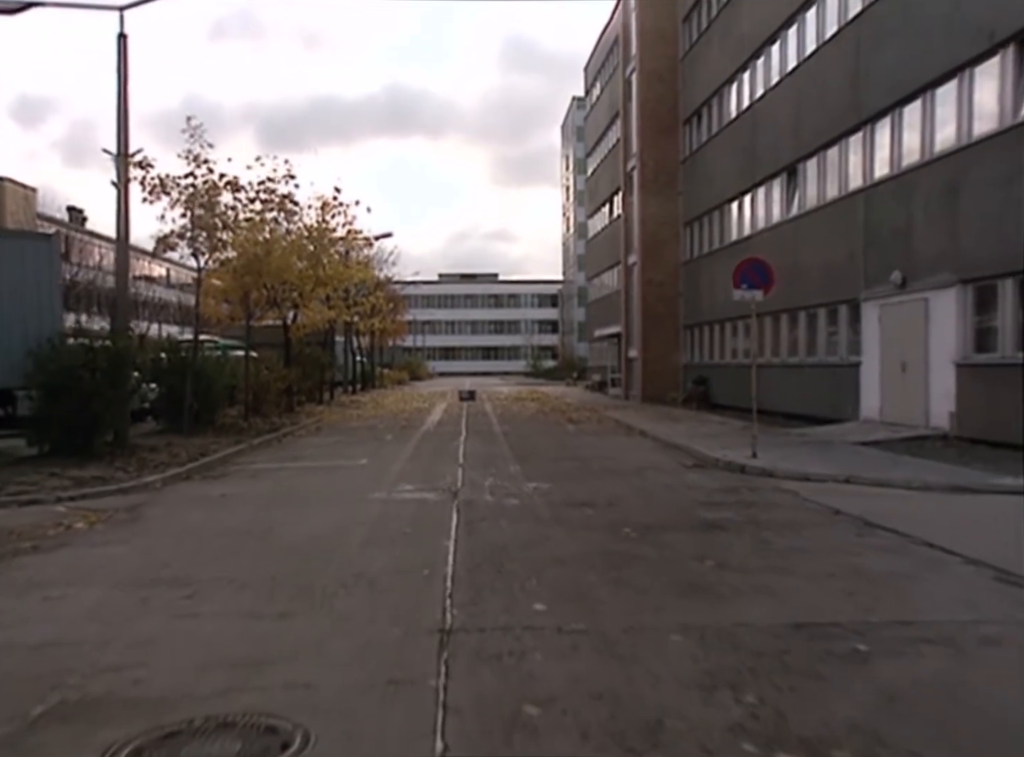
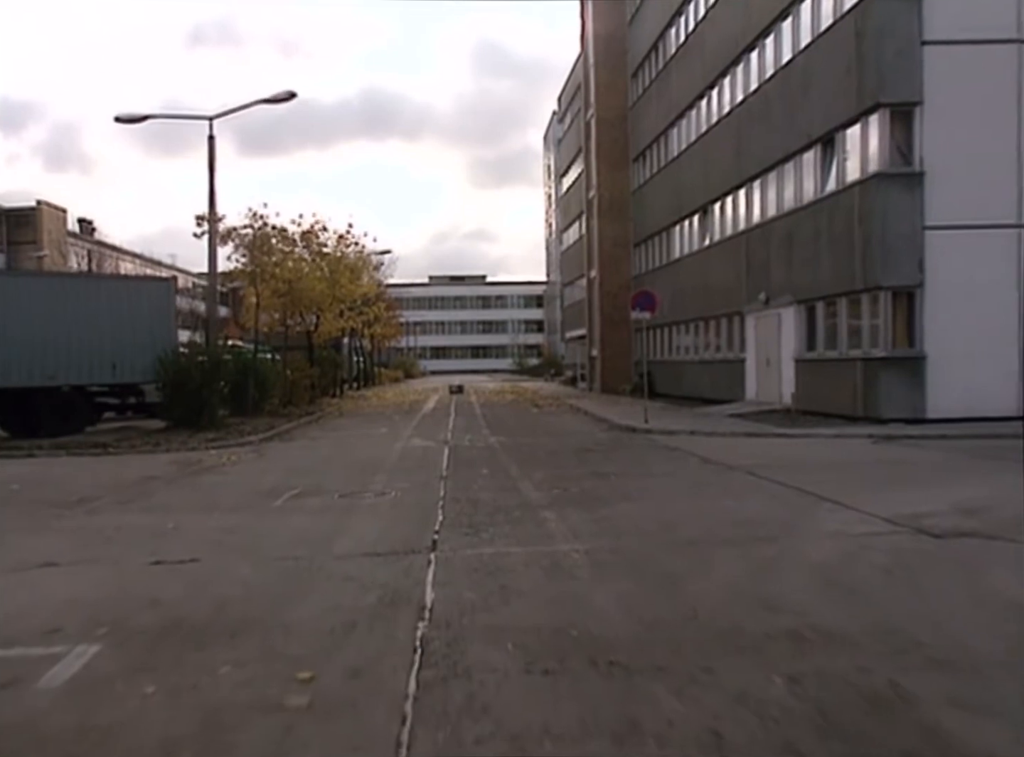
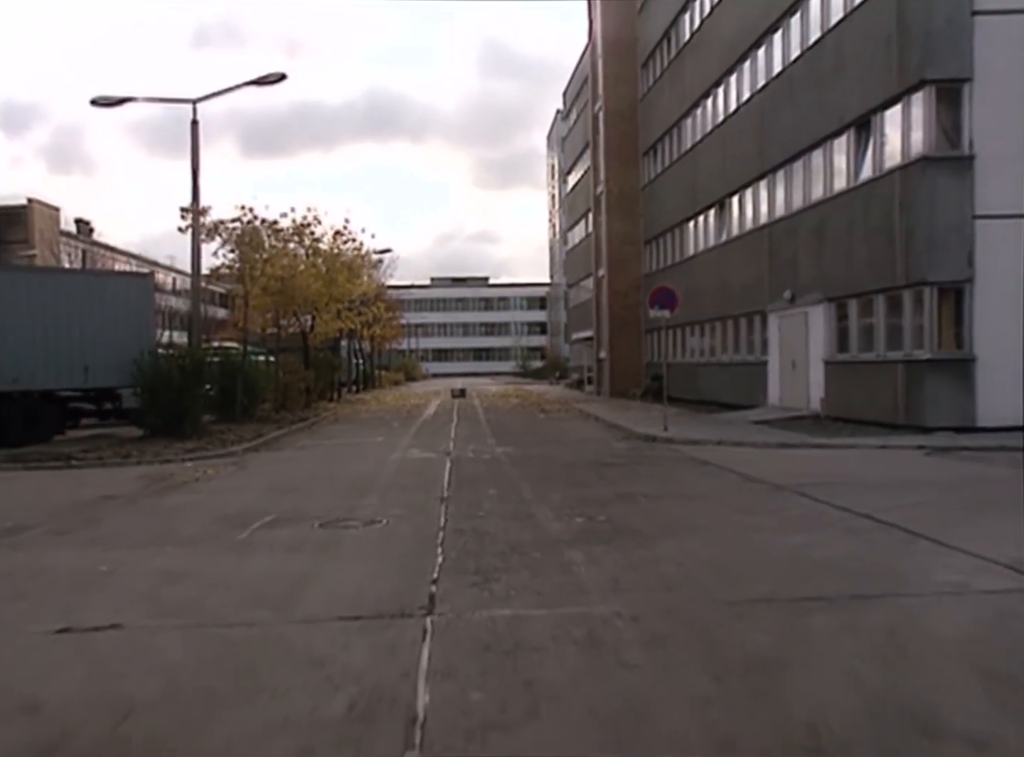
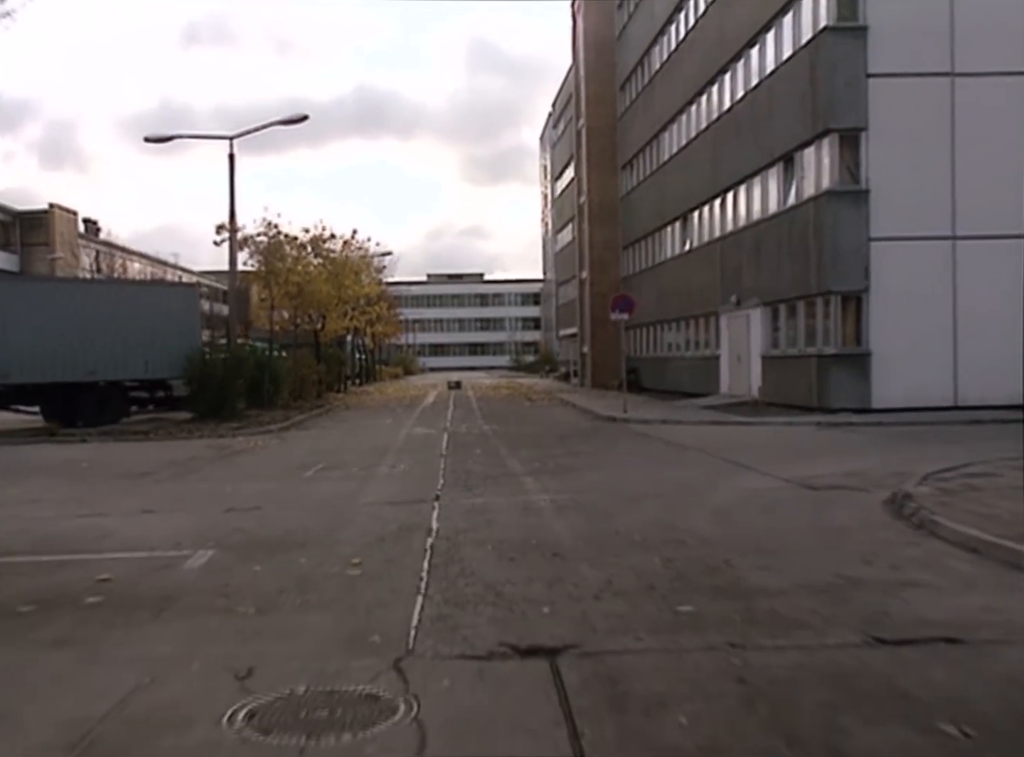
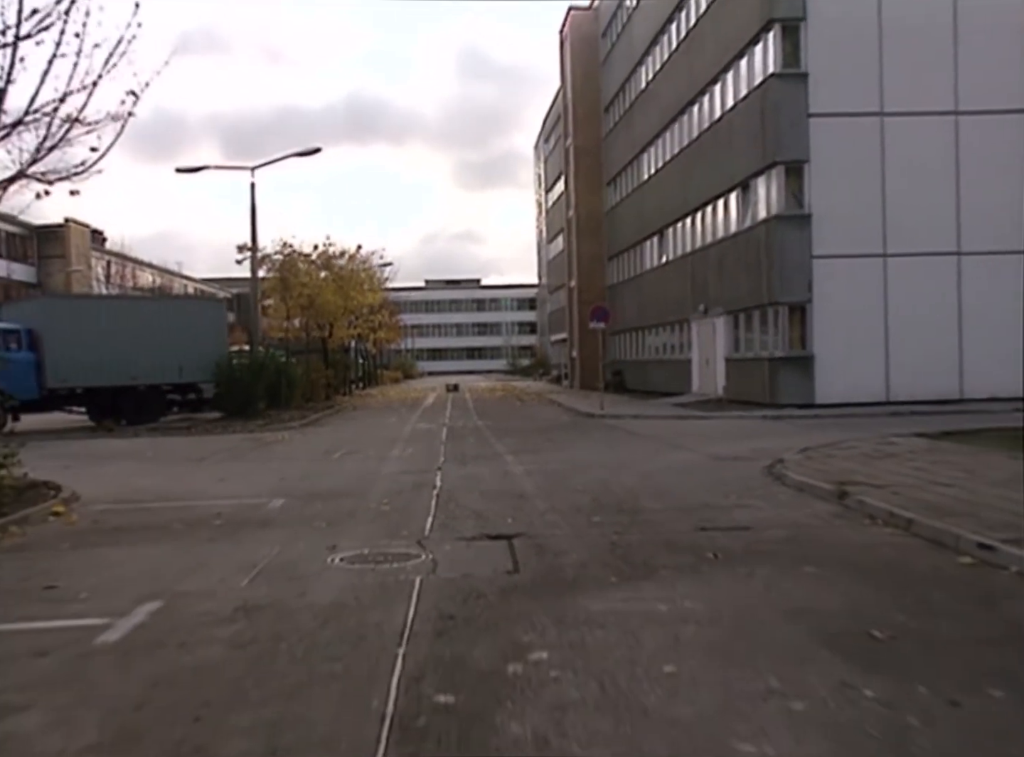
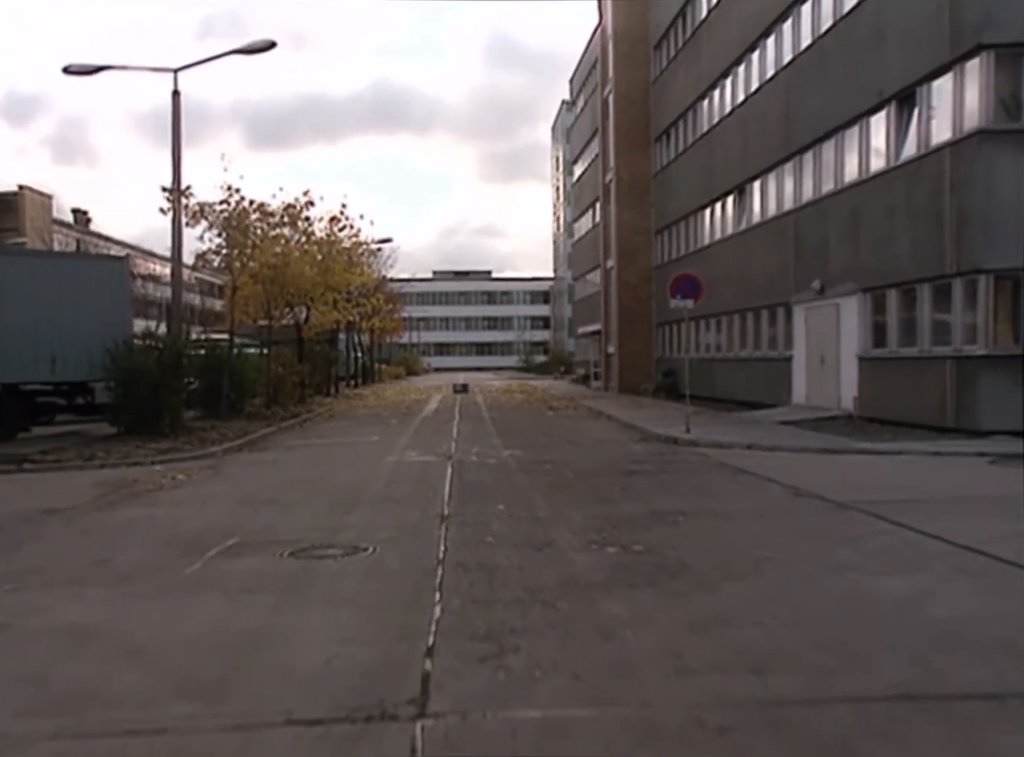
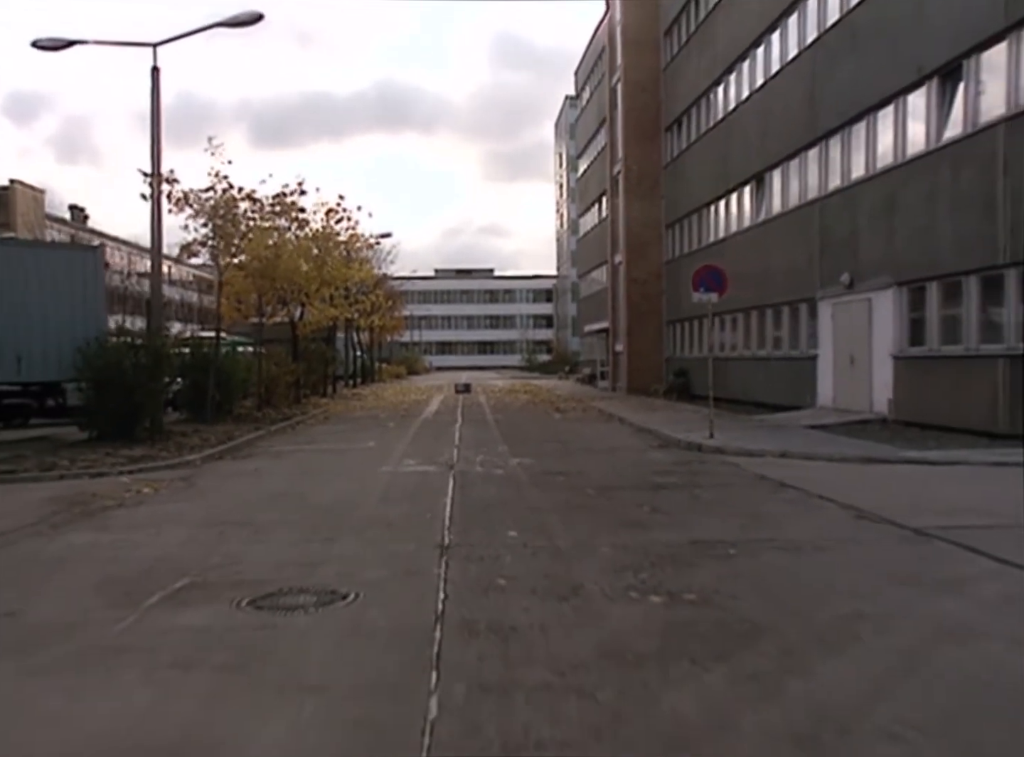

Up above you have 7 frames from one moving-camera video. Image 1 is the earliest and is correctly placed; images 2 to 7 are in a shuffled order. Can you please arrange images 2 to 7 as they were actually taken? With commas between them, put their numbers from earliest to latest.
7, 6, 3, 2, 4, 5
